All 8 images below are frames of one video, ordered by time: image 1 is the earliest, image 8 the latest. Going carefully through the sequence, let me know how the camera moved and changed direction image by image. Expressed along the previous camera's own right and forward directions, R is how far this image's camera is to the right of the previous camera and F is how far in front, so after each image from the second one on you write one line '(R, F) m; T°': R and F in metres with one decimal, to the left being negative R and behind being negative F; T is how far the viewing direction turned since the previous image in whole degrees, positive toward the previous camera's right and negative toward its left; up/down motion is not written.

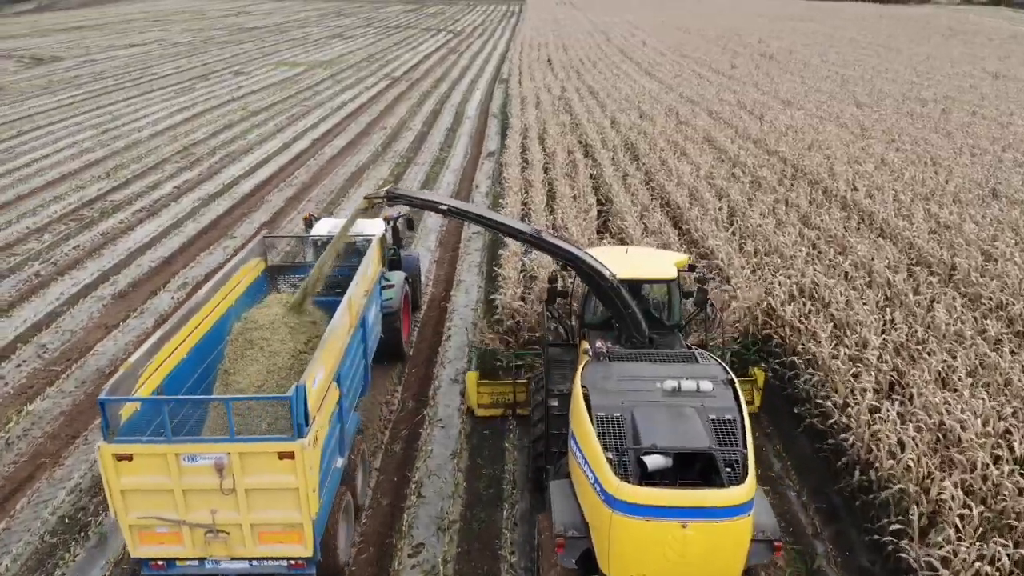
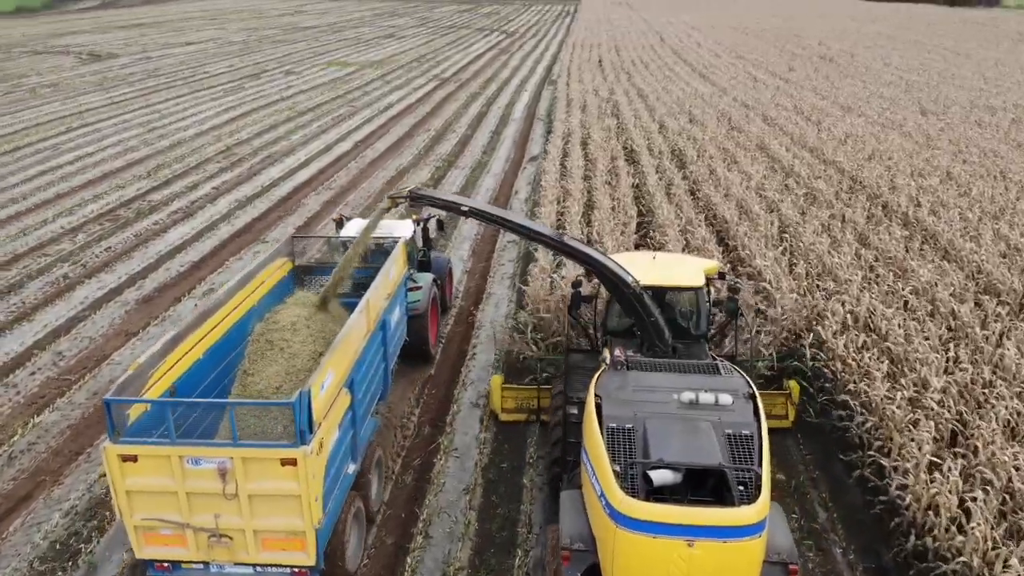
(+0.2, +0.5) m; -3°
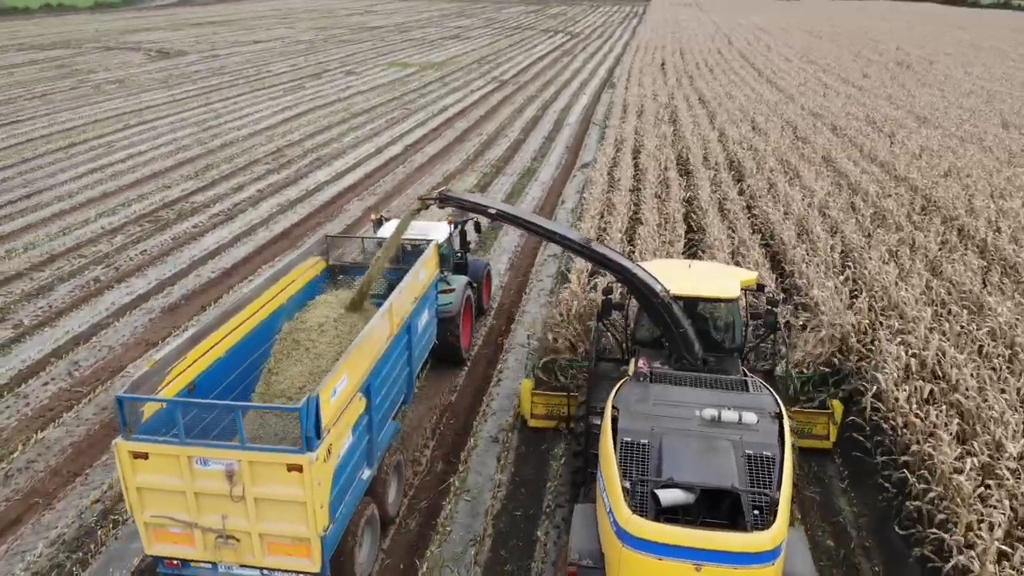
(+0.3, +0.6) m; -4°
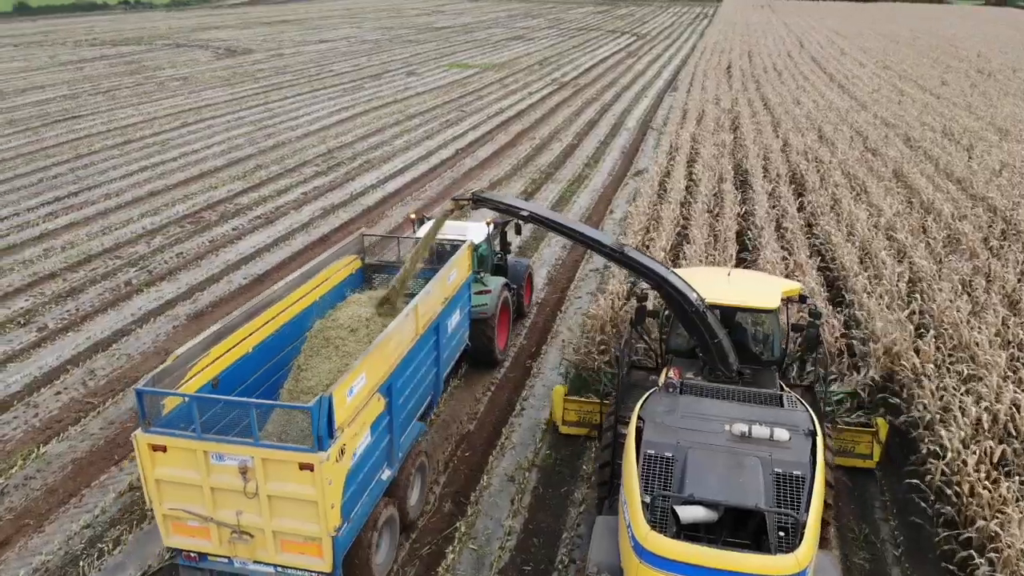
(+0.3, +0.5) m; -4°
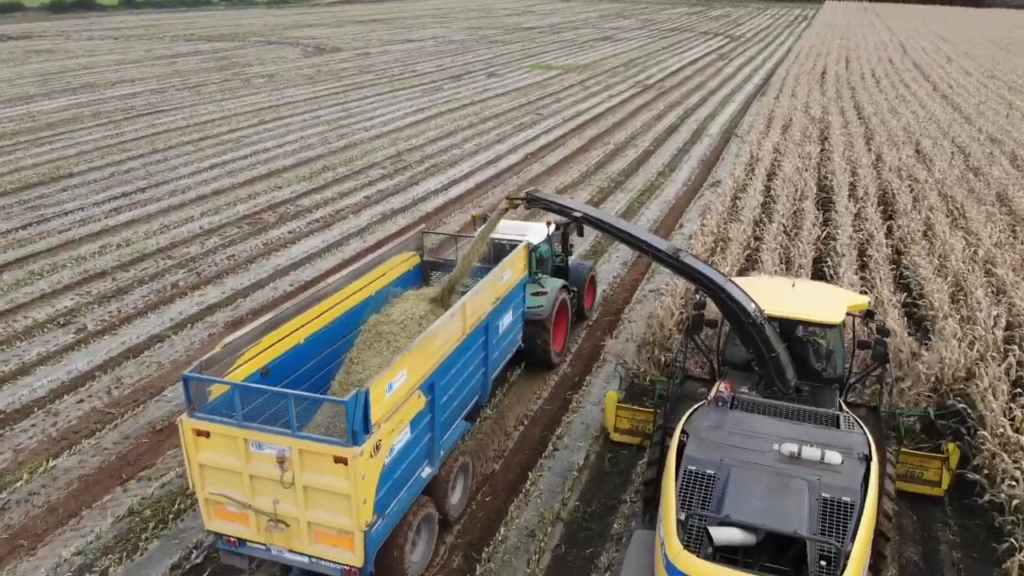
(+0.4, +0.6) m; -6°
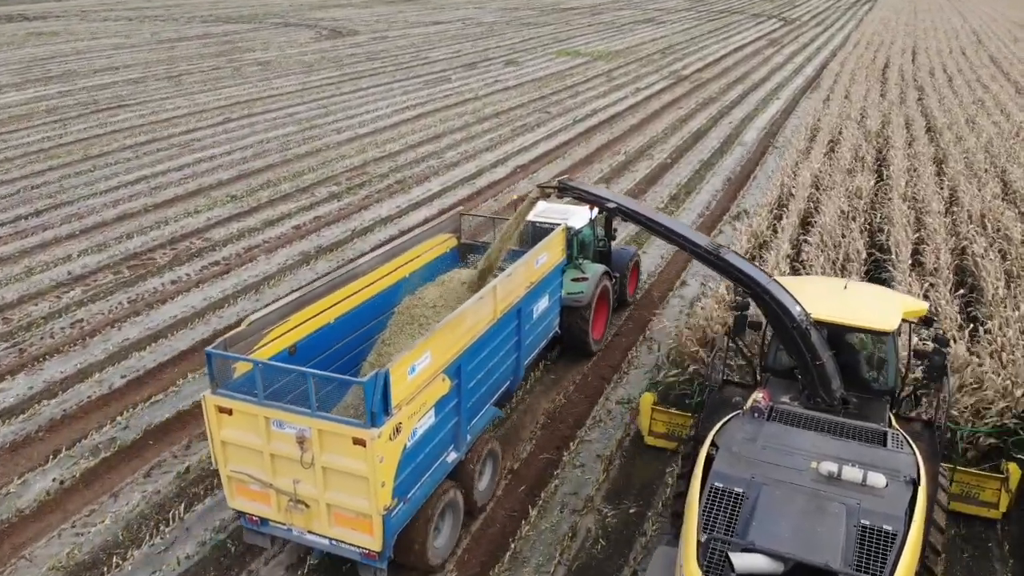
(+1.2, +2.9) m; -3°
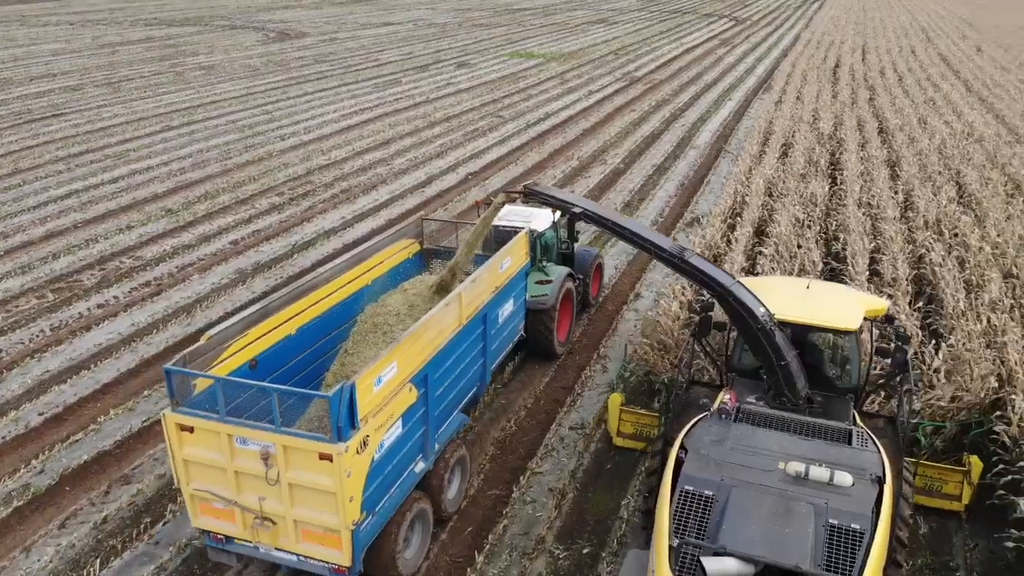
(+0.2, +0.4) m; +3°
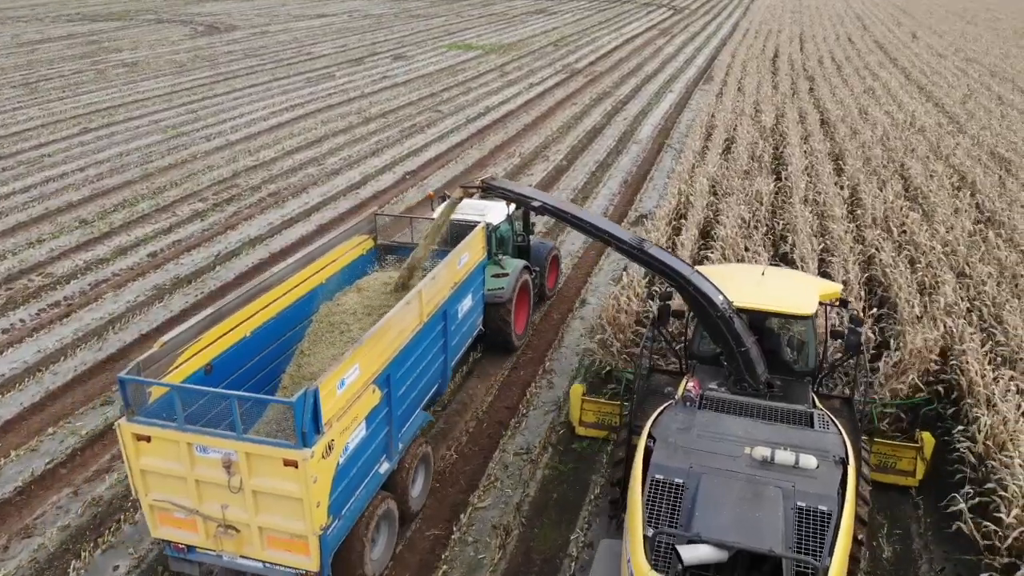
(+0.1, +0.4) m; +4°
